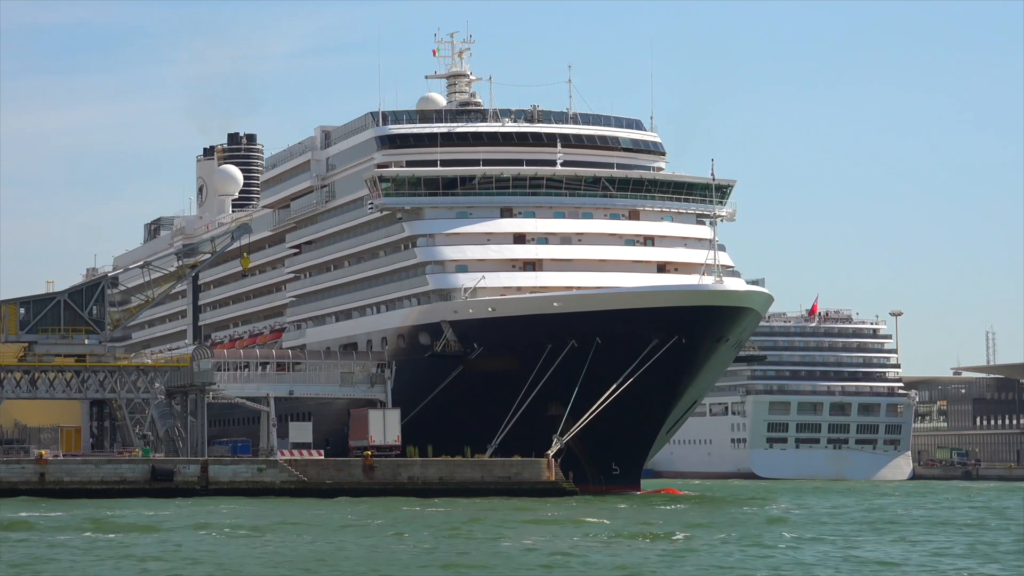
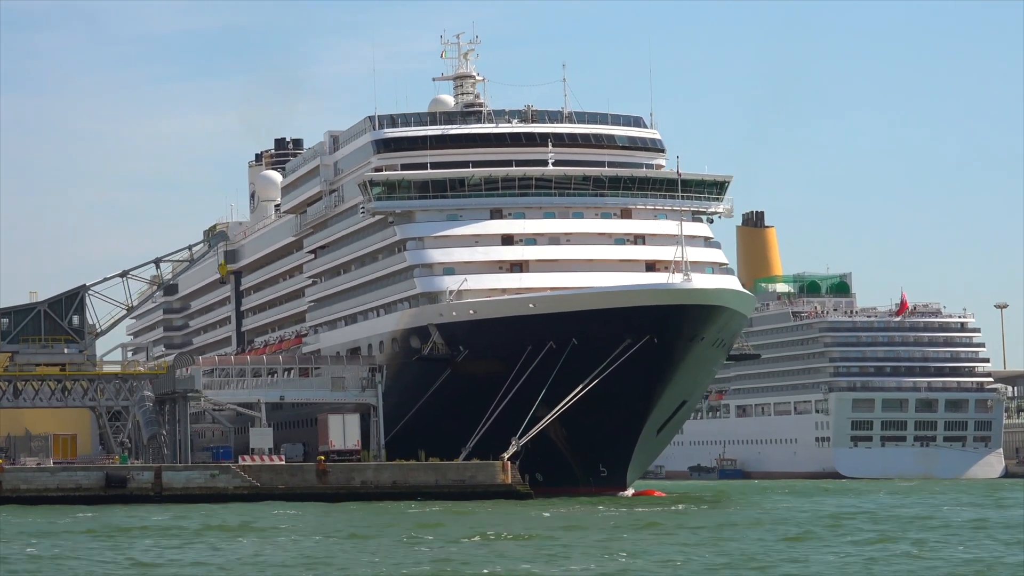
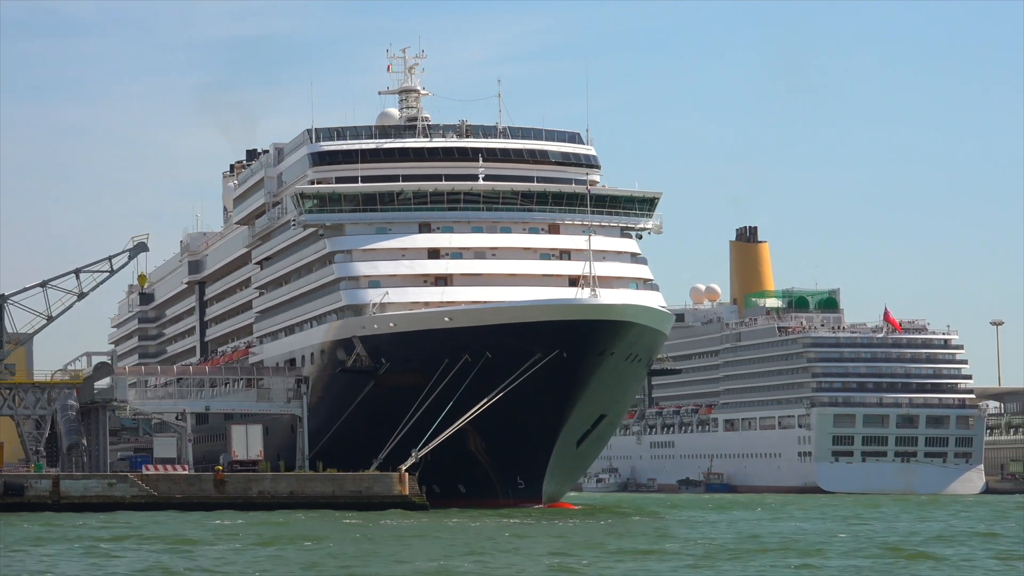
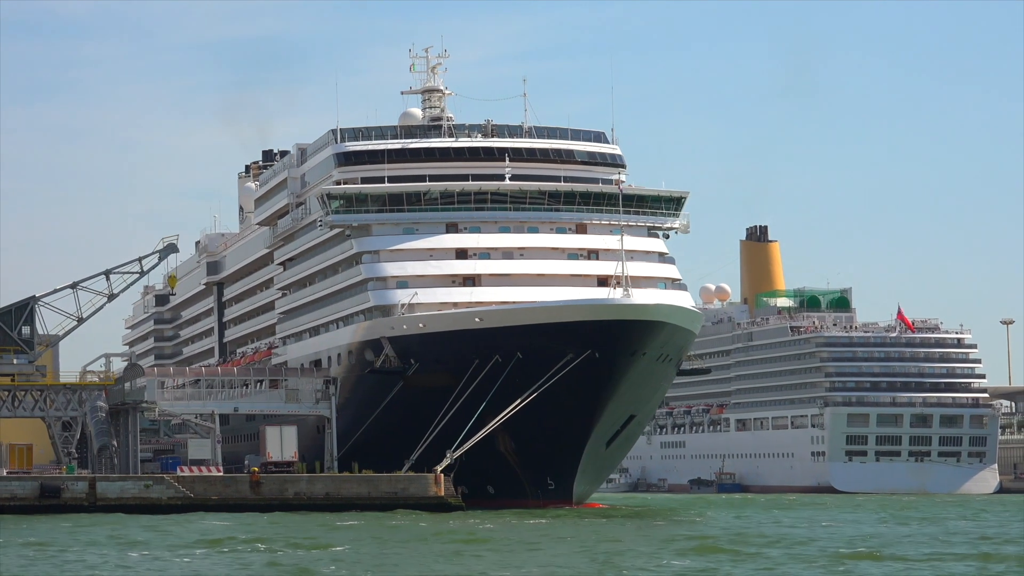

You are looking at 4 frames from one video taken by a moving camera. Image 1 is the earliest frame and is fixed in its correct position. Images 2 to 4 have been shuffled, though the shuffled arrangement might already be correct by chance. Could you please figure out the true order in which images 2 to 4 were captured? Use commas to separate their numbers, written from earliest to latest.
2, 4, 3
